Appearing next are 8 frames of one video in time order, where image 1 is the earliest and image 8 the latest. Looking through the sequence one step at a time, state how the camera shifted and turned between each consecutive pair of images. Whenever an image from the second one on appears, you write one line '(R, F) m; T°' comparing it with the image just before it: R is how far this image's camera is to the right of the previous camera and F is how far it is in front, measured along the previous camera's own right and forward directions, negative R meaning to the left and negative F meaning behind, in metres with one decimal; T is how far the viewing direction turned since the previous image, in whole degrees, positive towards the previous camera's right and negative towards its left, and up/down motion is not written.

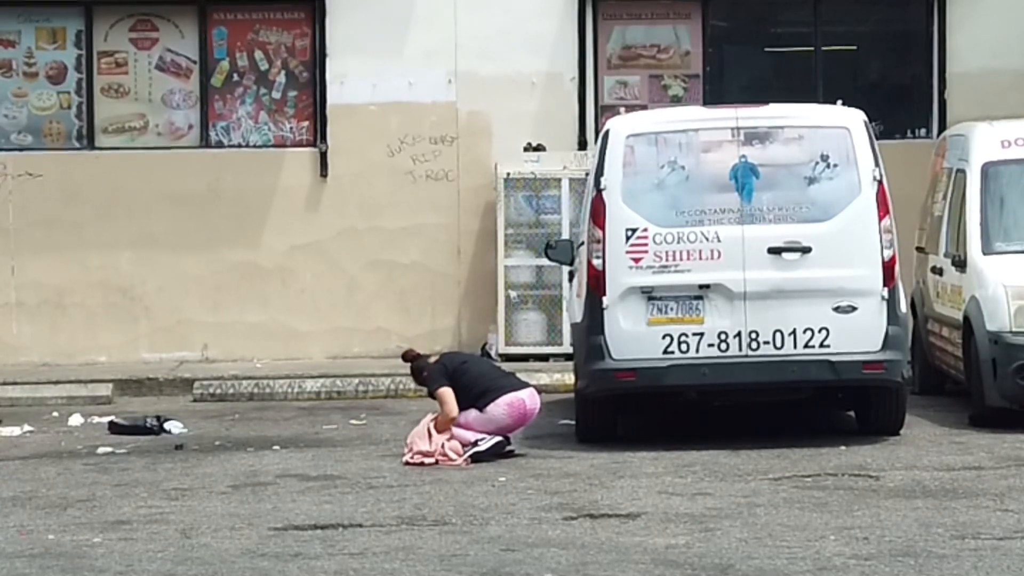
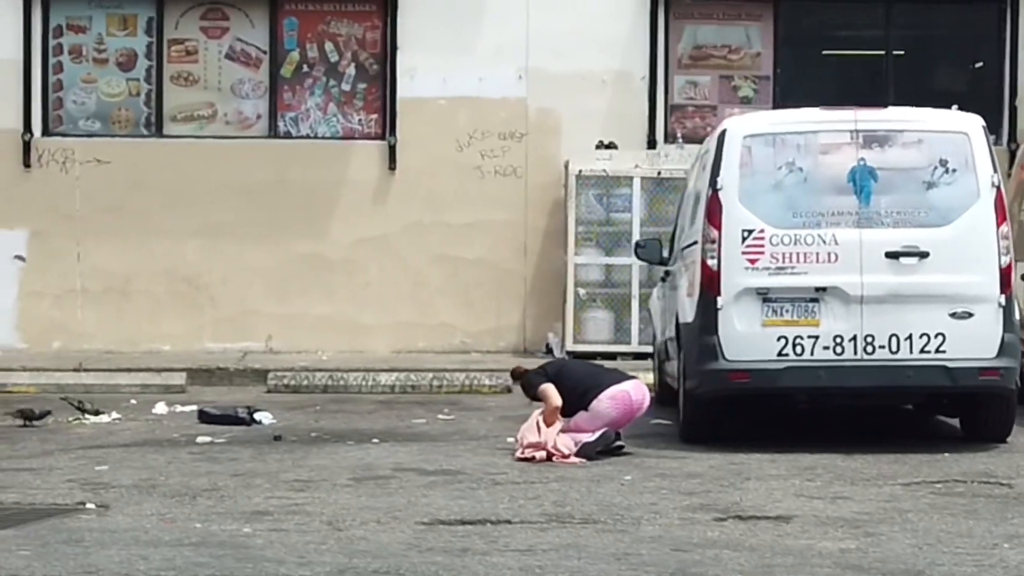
(-0.6, 0.0) m; 0°
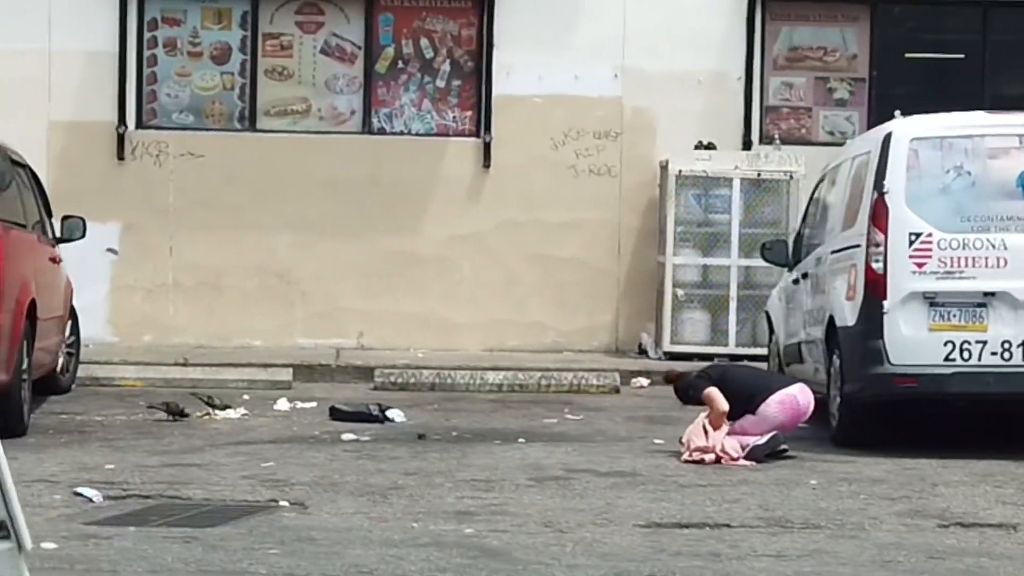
(-0.9, +0.1) m; 0°
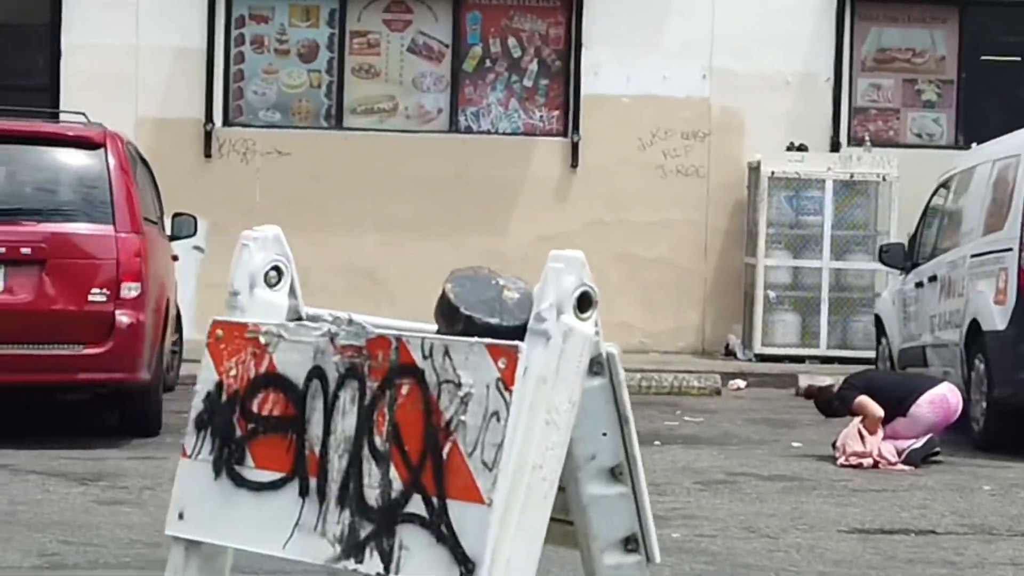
(-0.8, 0.0) m; 0°
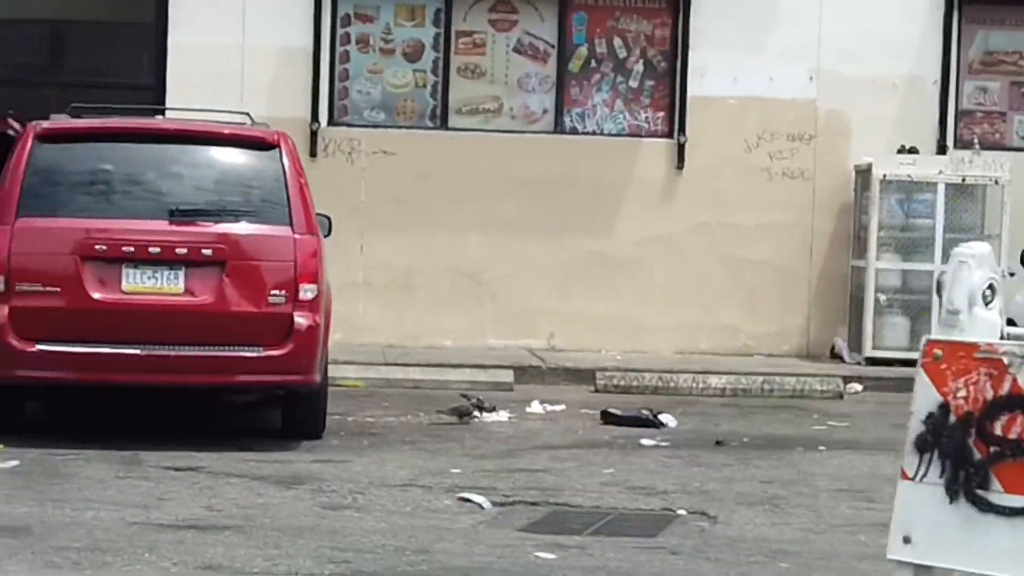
(-0.9, +0.1) m; 0°
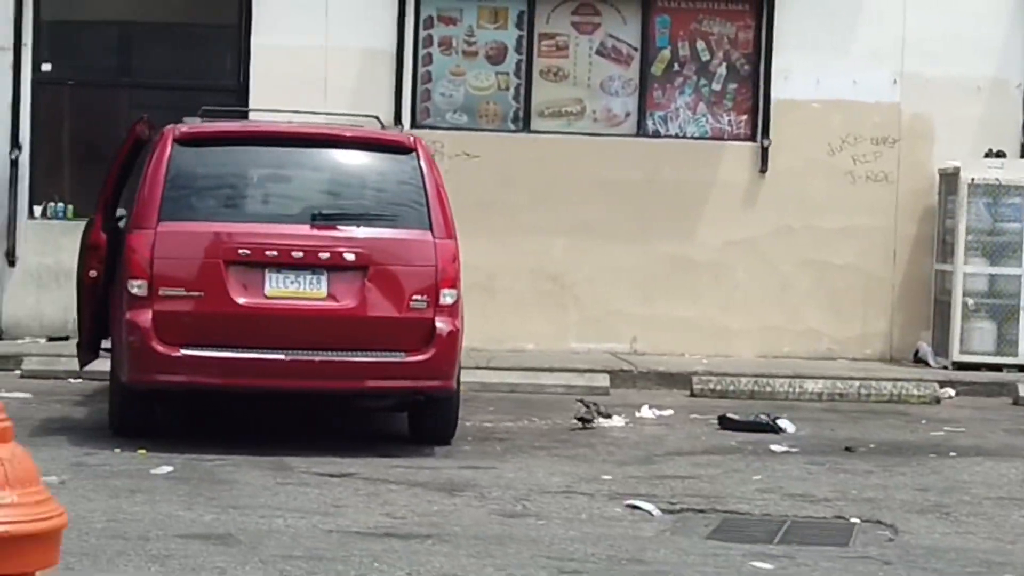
(-0.7, 0.0) m; 0°
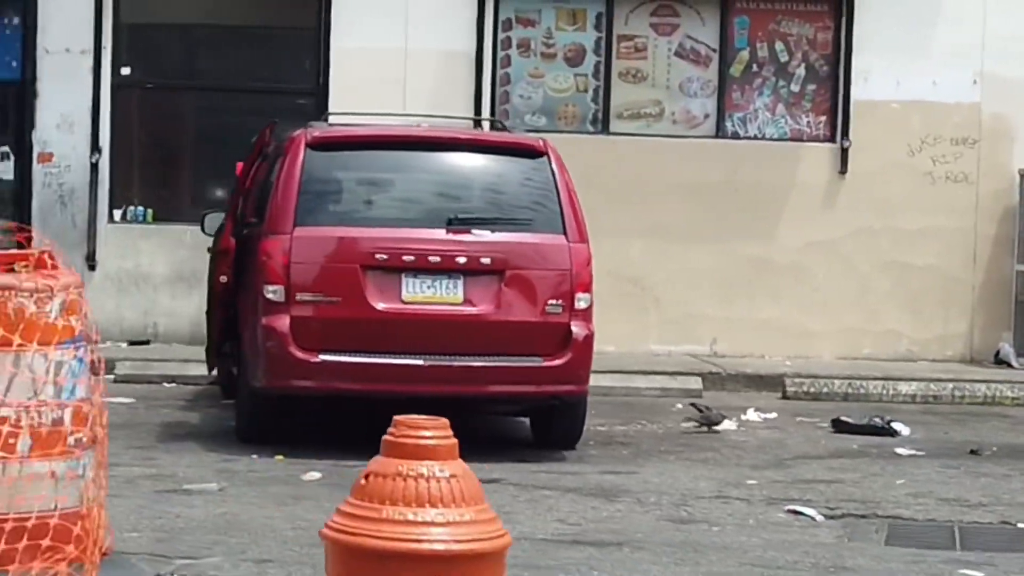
(-0.7, 0.0) m; 0°
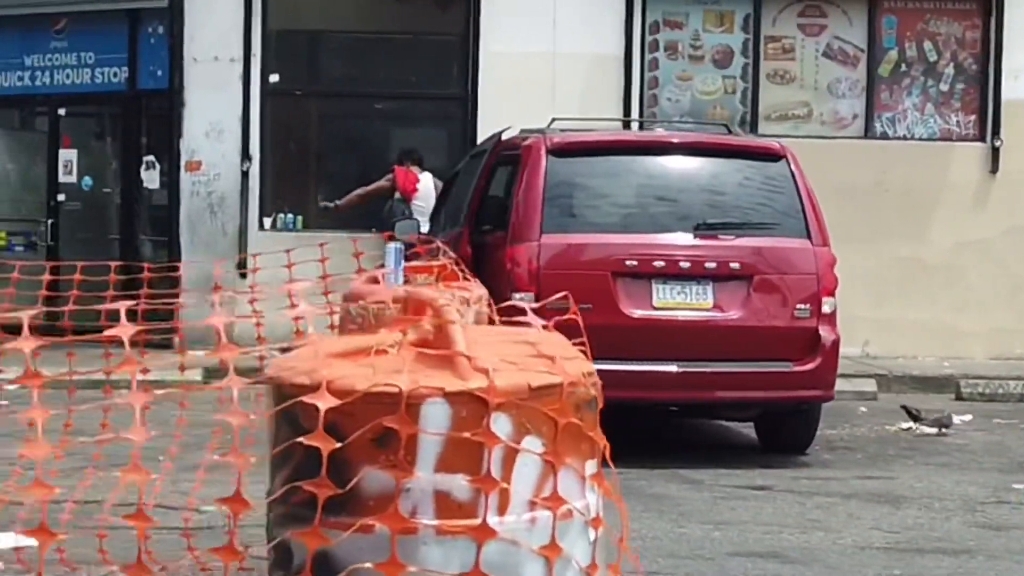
(-1.1, 0.0) m; -1°
